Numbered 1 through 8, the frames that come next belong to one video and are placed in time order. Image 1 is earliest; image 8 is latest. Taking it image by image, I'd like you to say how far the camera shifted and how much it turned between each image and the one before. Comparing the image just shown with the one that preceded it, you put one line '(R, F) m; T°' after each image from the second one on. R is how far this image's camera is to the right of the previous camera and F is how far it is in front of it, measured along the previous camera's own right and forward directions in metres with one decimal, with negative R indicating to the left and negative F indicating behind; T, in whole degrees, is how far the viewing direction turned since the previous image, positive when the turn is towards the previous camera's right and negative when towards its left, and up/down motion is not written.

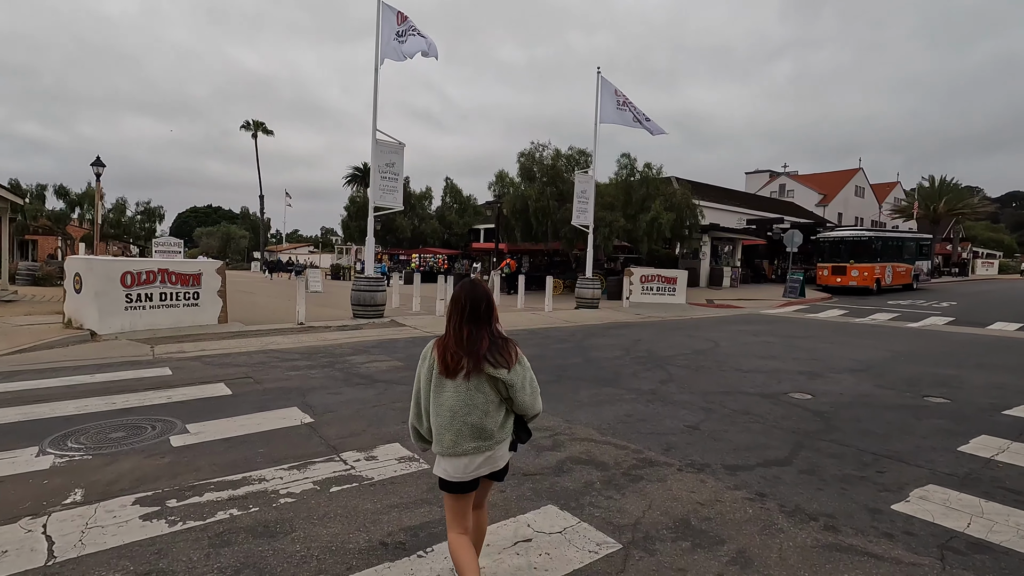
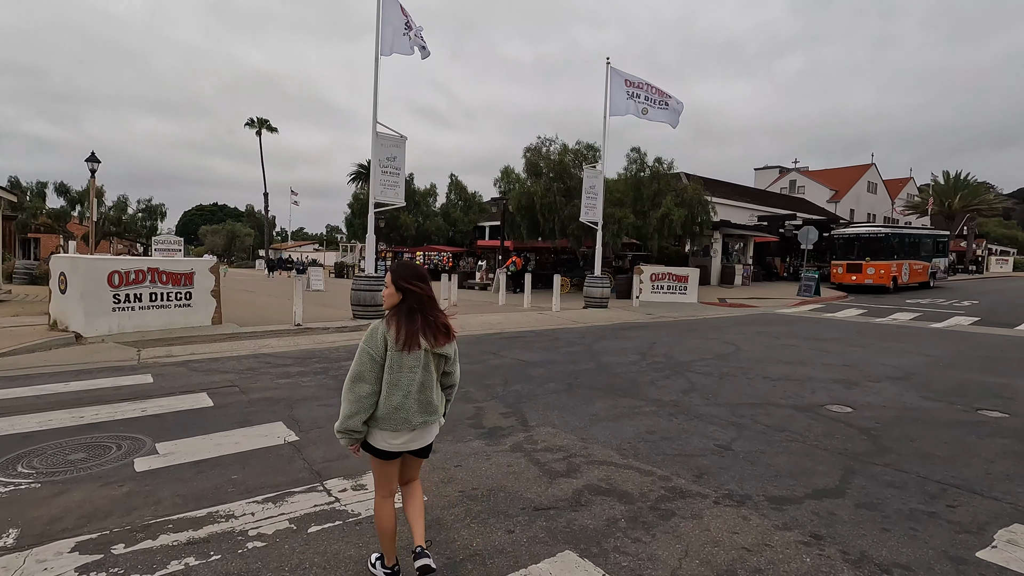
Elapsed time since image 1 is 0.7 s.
(0.0, +0.3) m; -1°
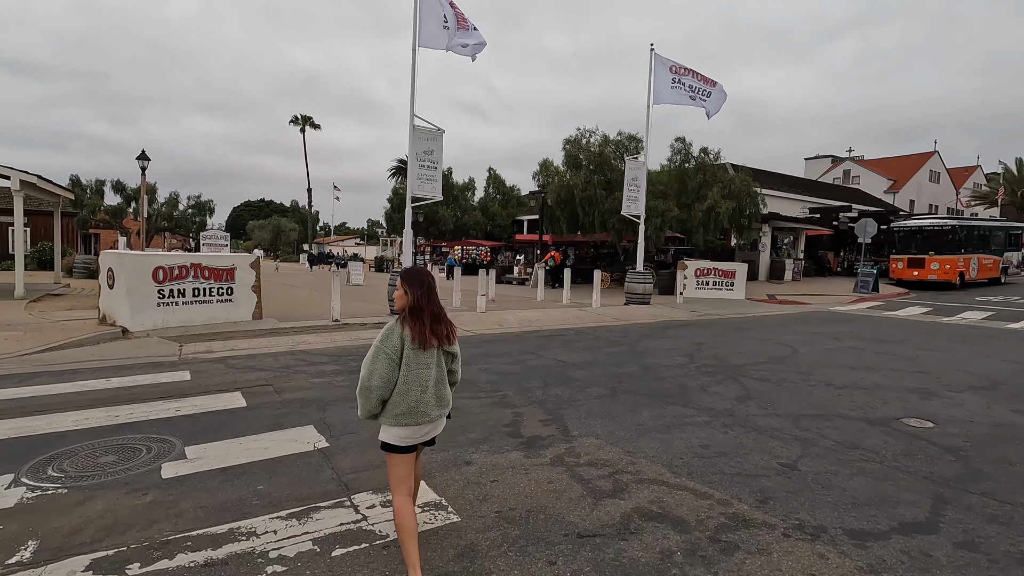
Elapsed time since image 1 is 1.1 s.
(0.0, +0.2) m; -4°
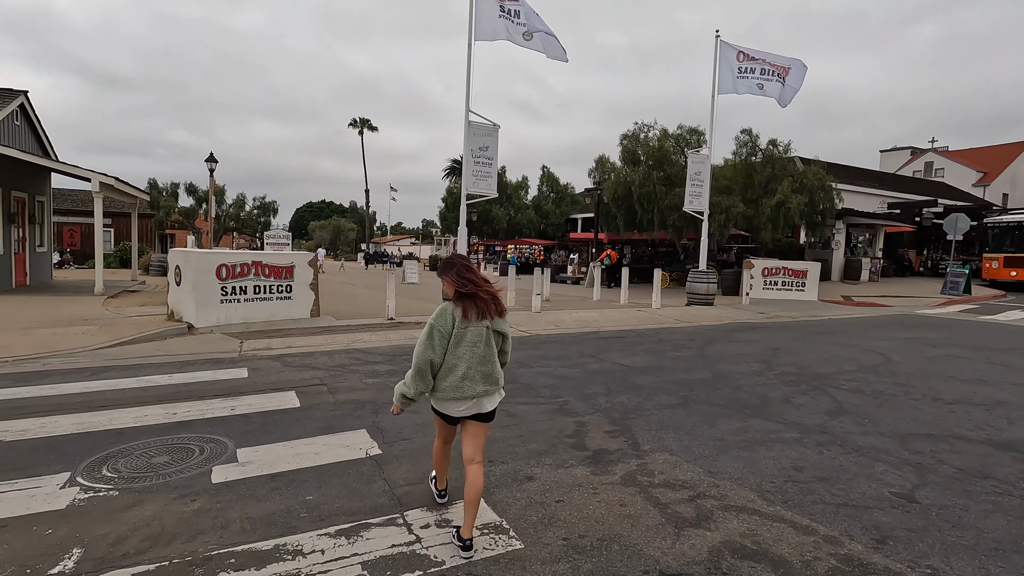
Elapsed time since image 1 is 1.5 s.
(-0.1, +0.2) m; -6°
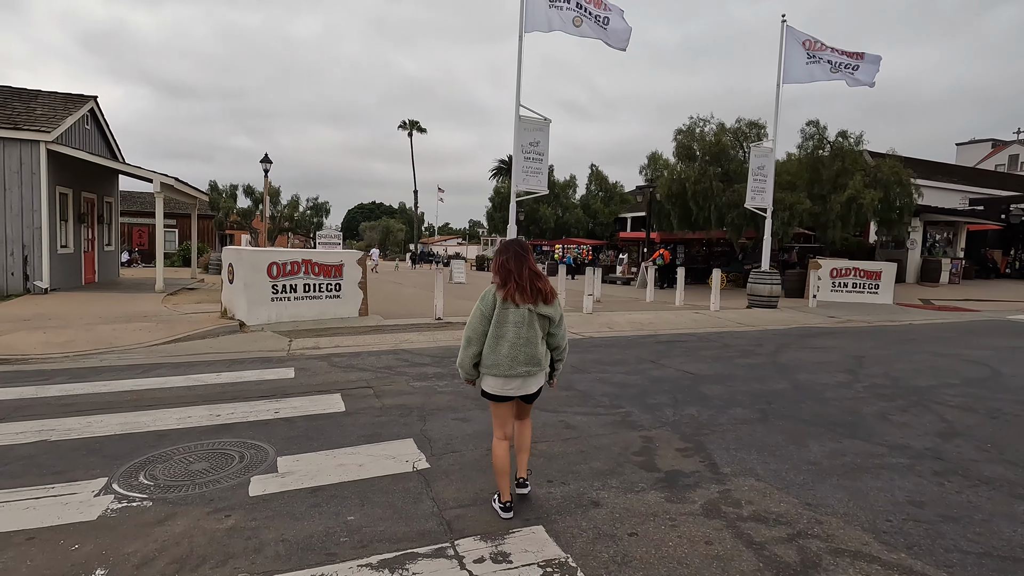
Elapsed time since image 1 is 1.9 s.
(-0.1, +0.3) m; -5°
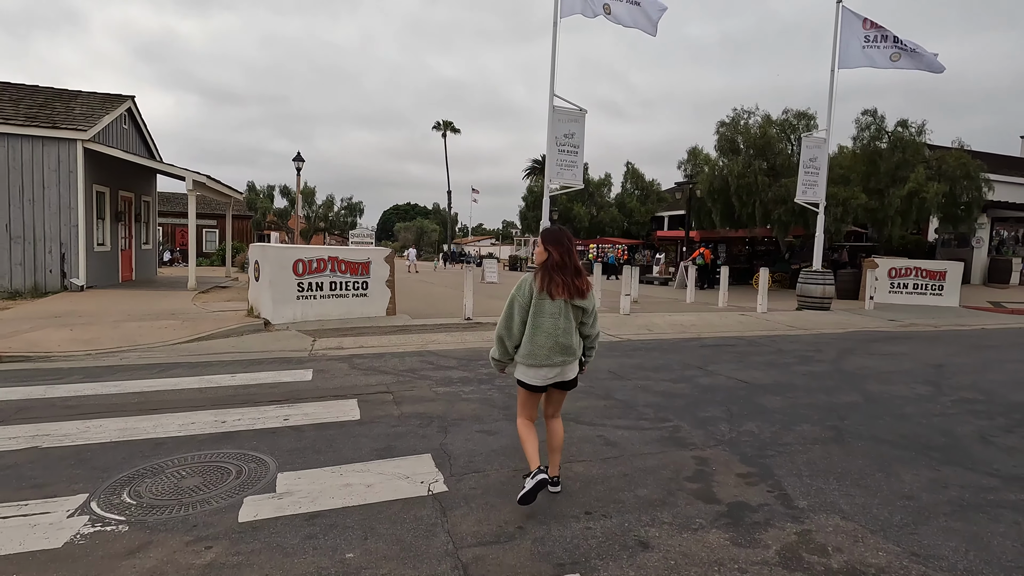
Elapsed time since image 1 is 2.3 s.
(0.0, +0.3) m; -4°
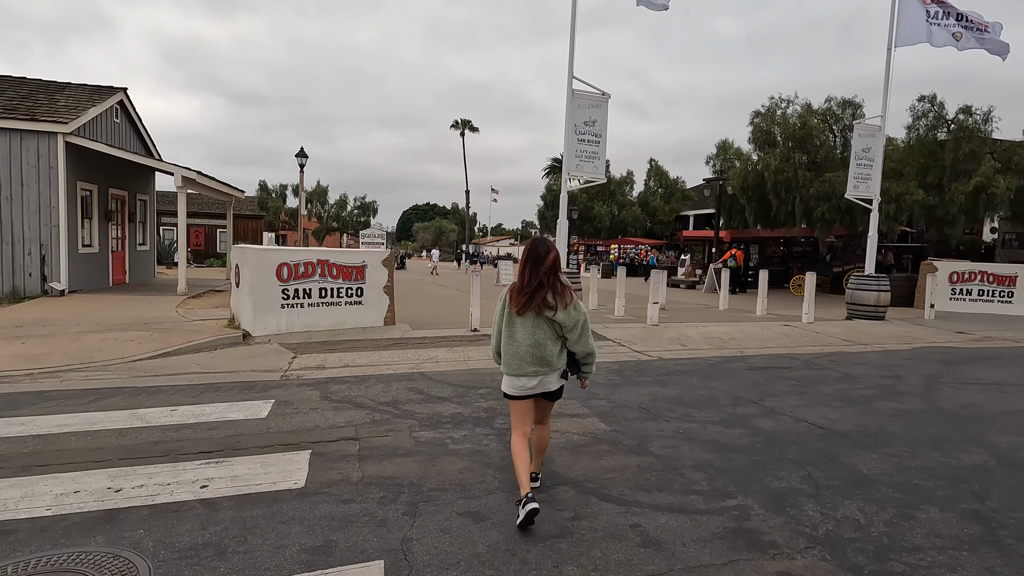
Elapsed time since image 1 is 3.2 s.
(+0.1, +0.8) m; -2°
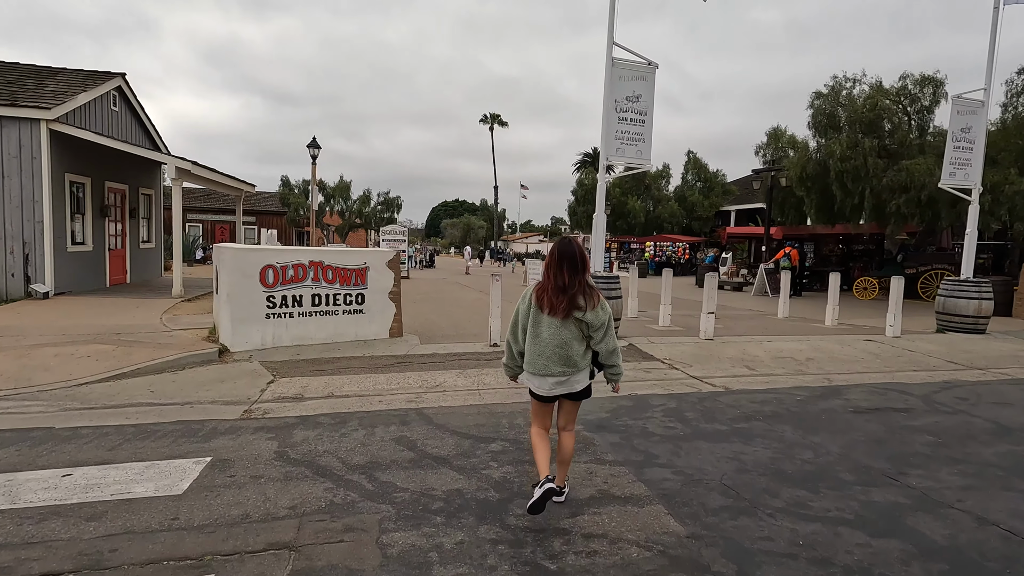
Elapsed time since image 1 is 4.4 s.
(0.0, +1.0) m; -3°
